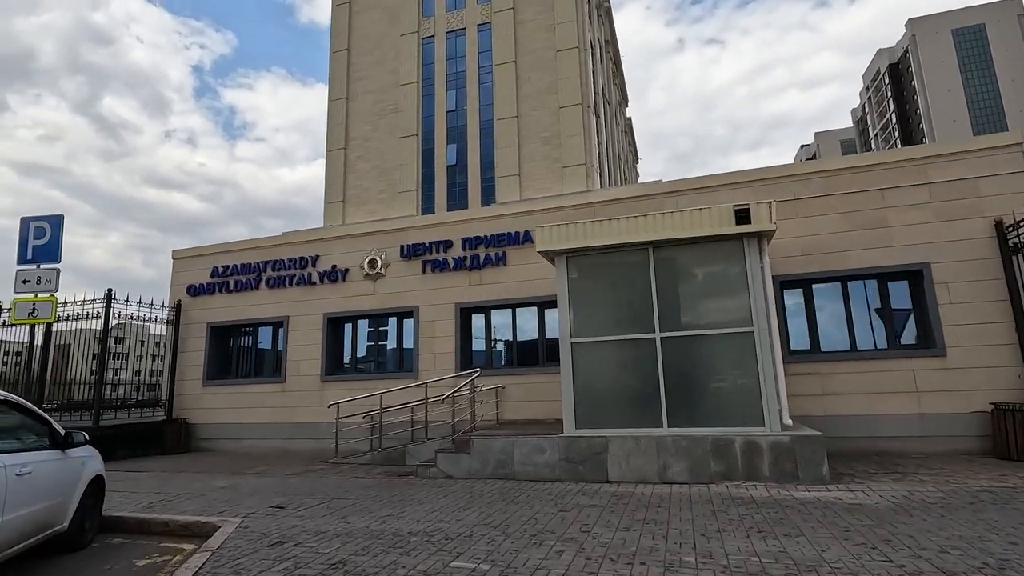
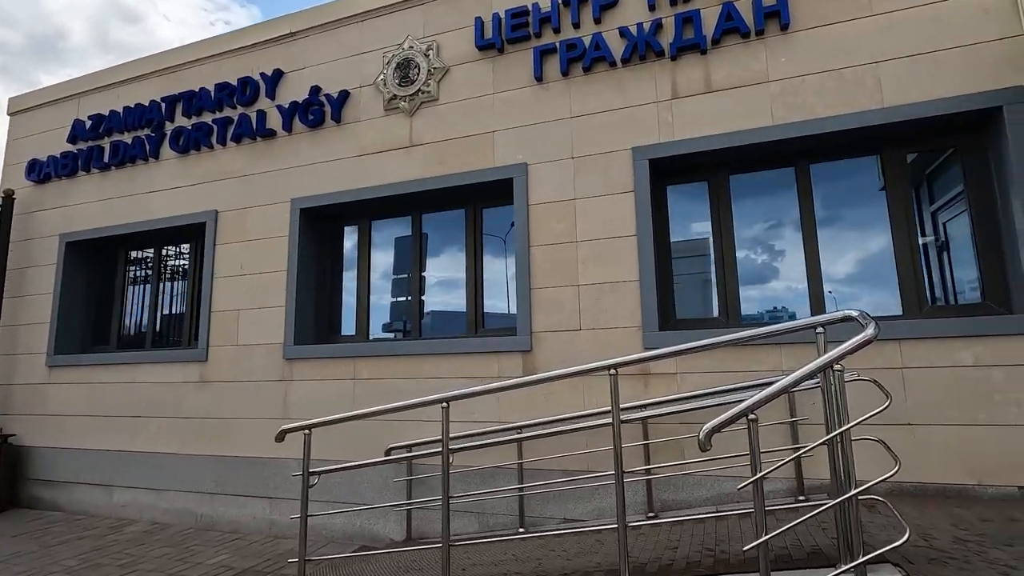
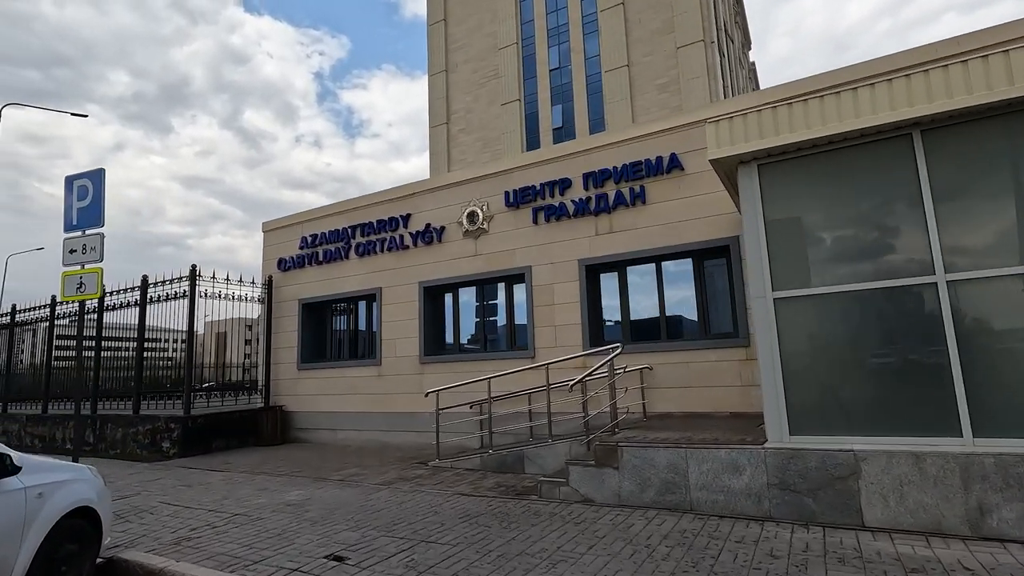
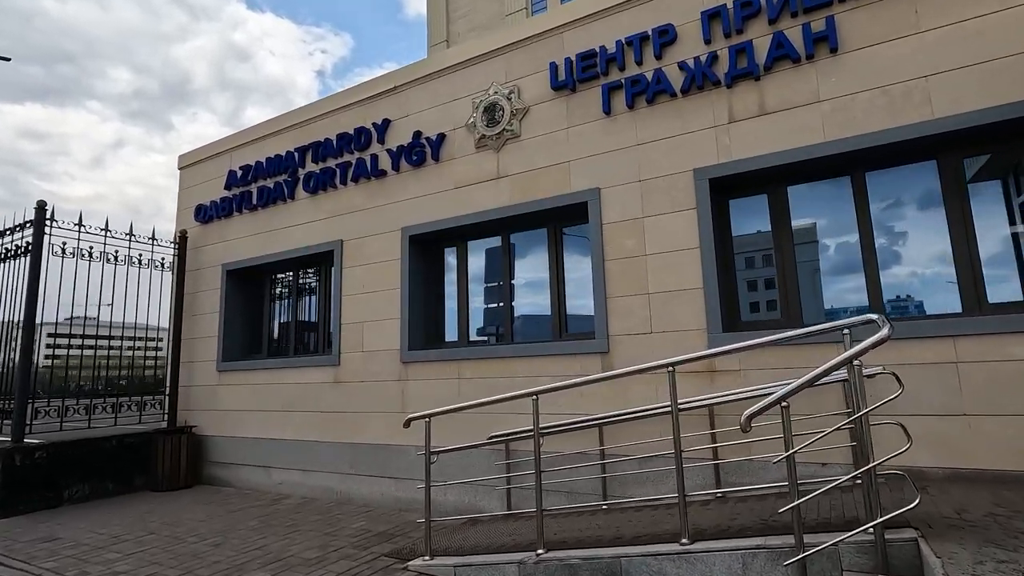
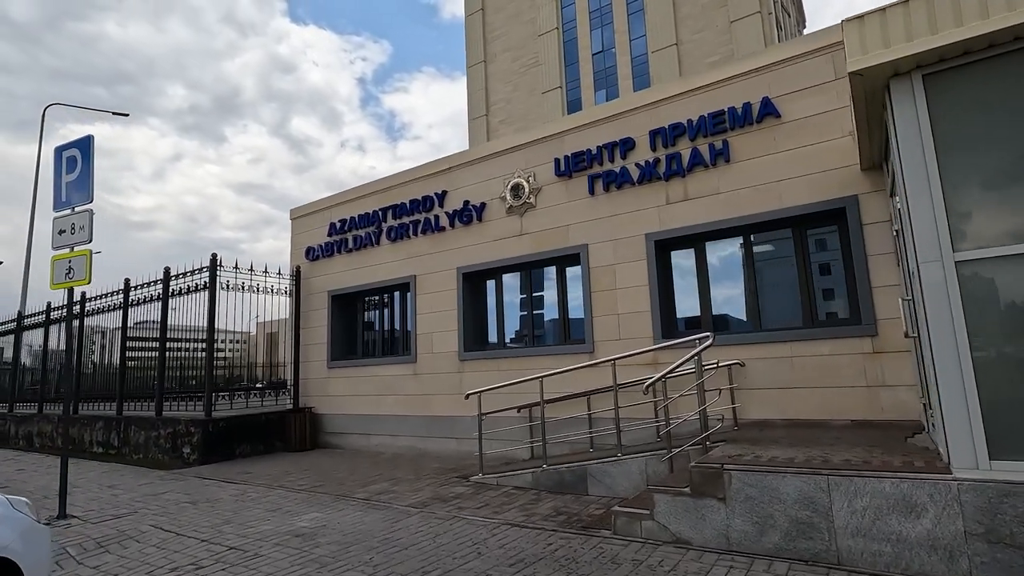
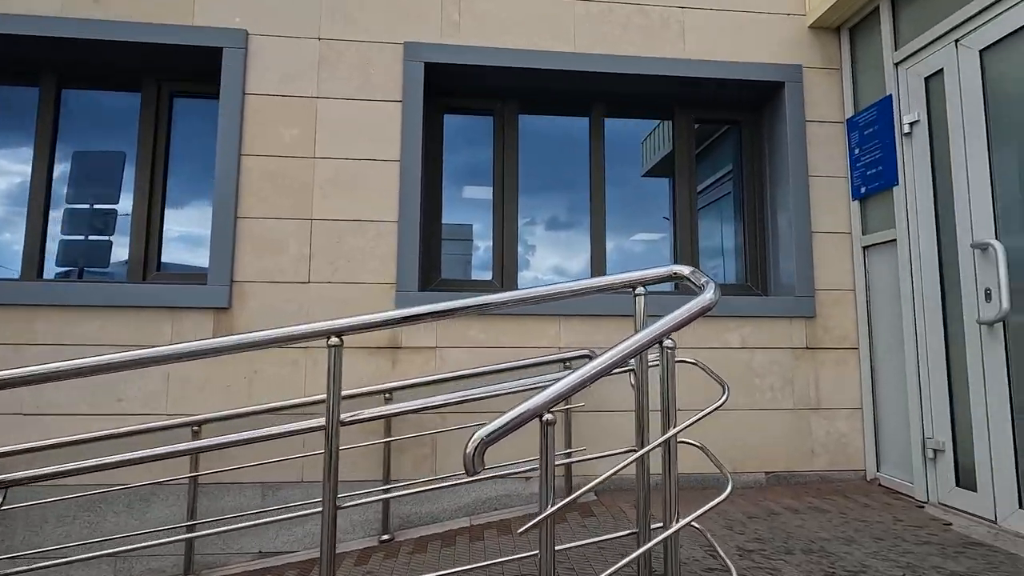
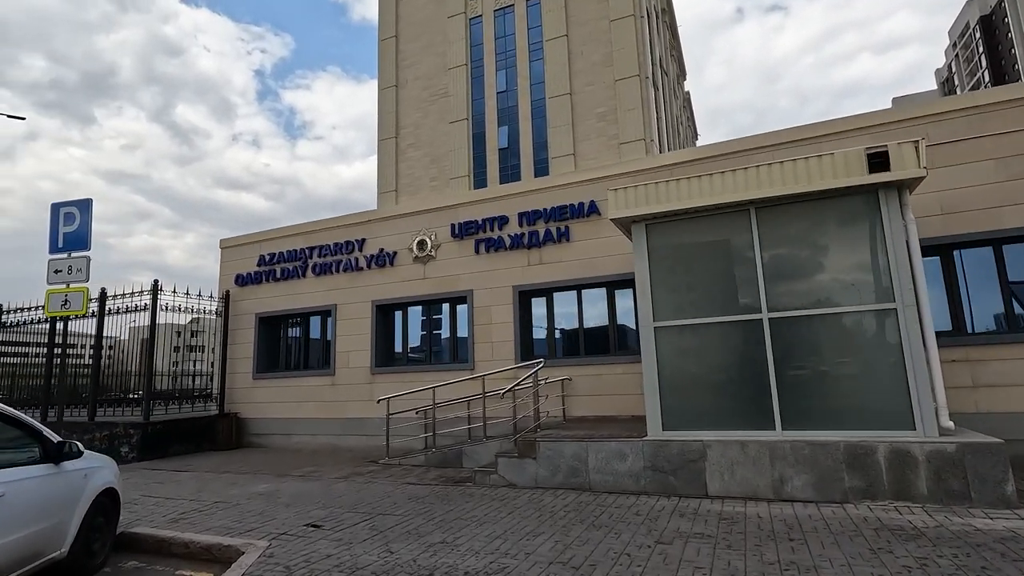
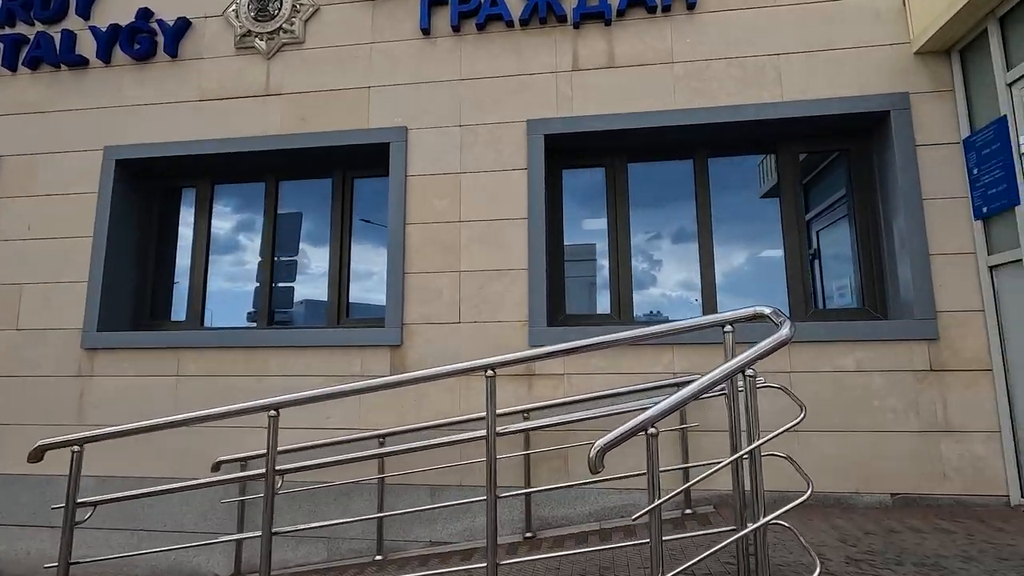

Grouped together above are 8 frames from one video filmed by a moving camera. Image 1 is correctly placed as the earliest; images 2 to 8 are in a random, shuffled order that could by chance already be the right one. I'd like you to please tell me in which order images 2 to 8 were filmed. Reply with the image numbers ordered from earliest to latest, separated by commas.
7, 3, 5, 4, 2, 8, 6
